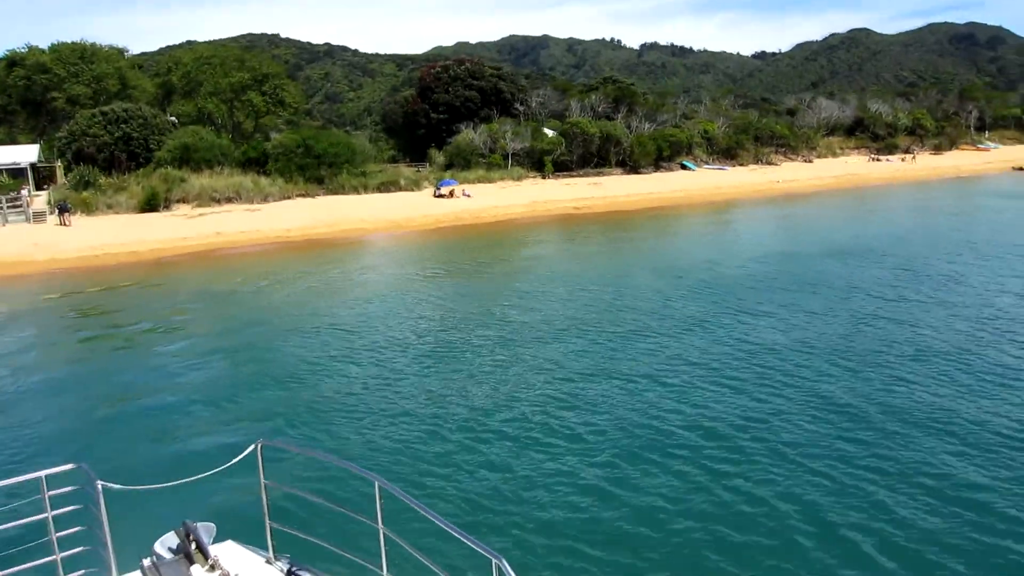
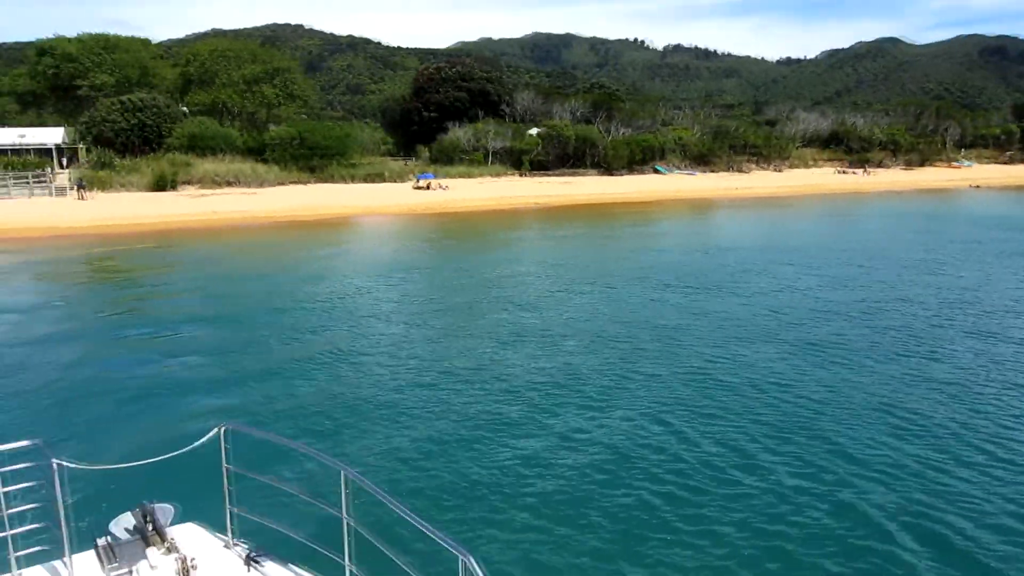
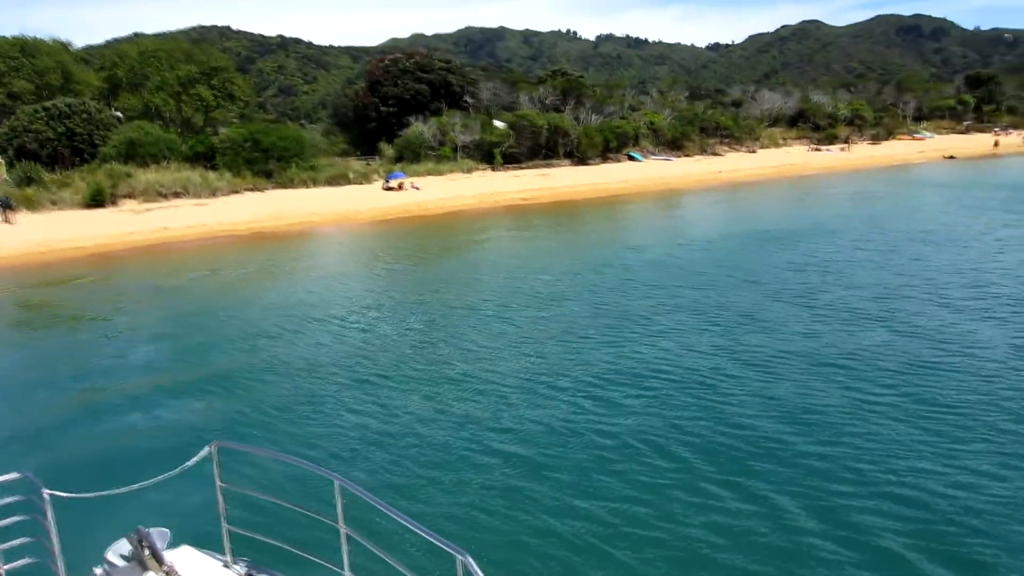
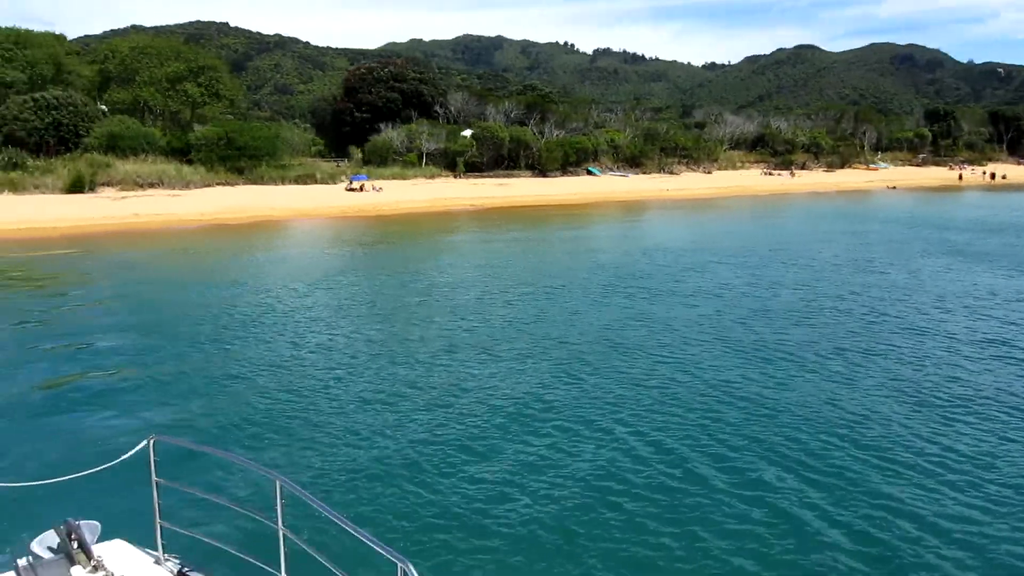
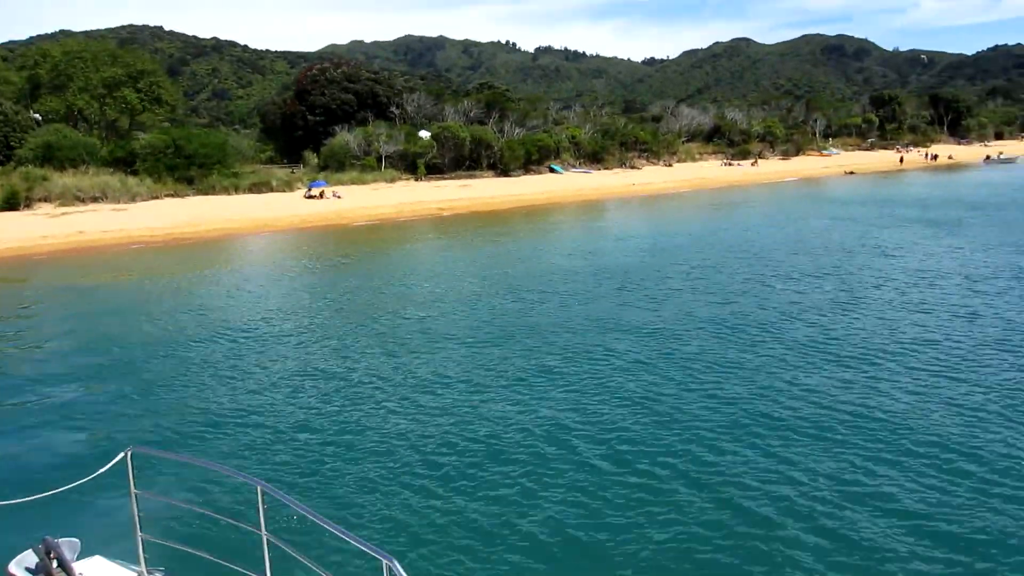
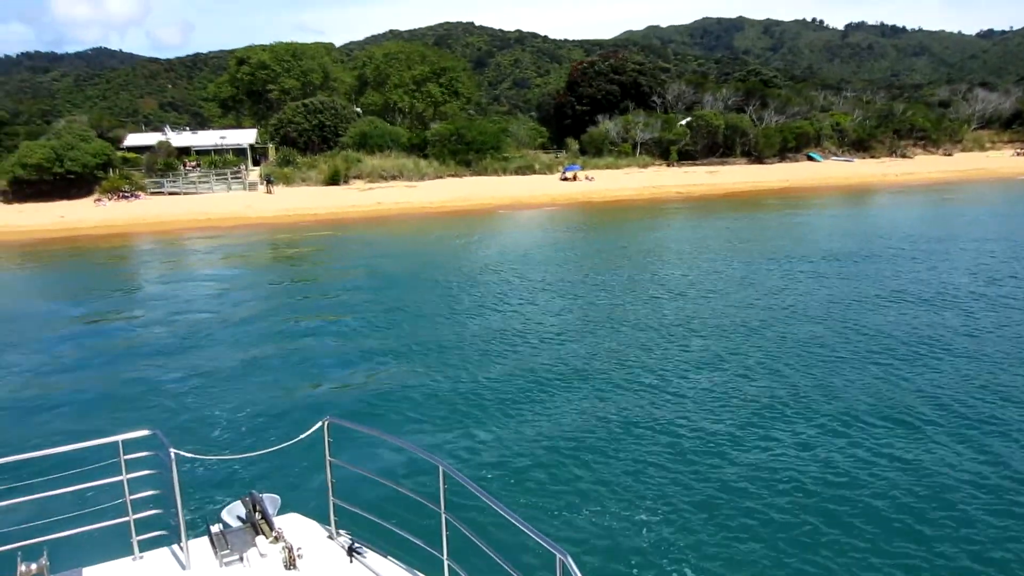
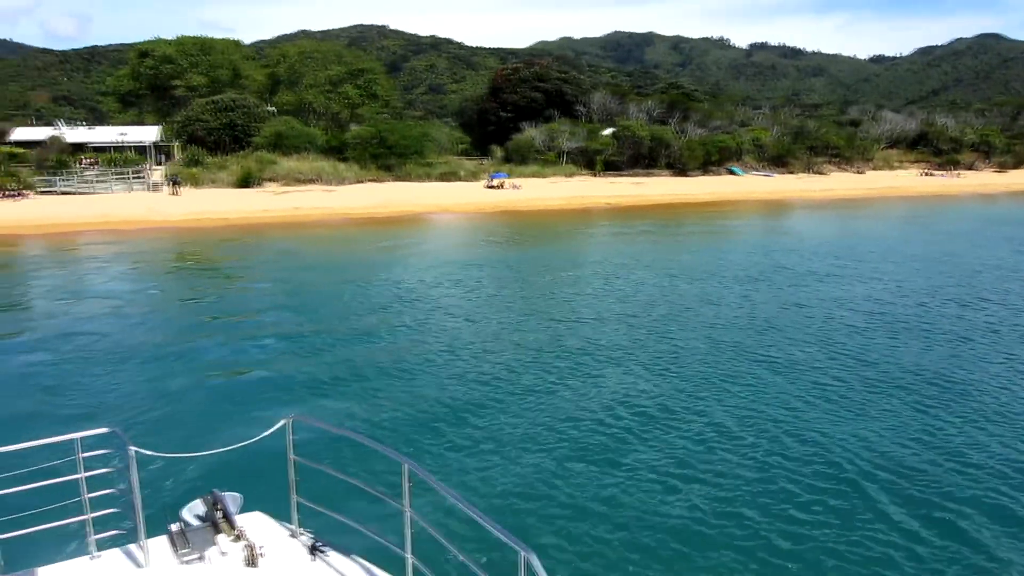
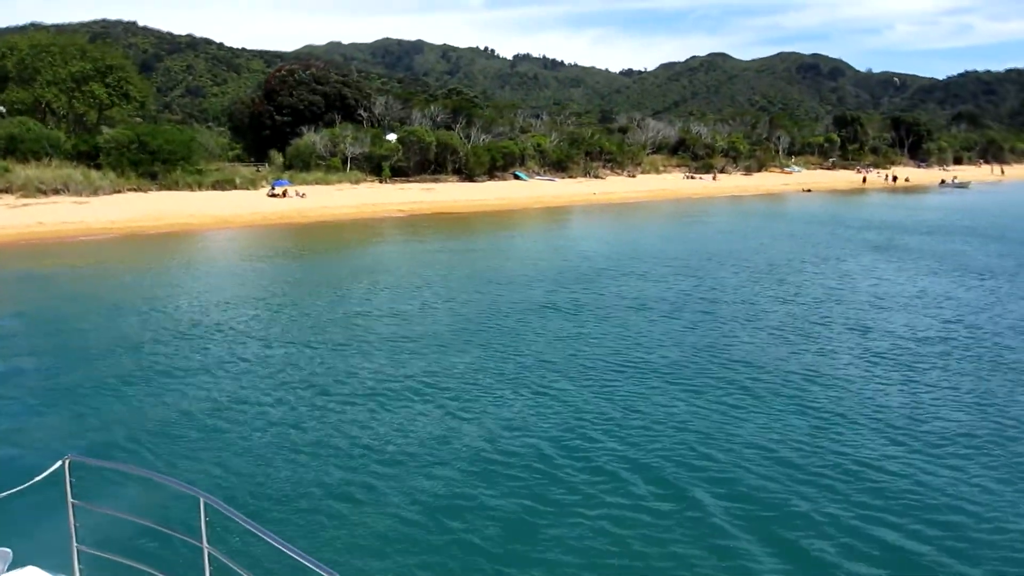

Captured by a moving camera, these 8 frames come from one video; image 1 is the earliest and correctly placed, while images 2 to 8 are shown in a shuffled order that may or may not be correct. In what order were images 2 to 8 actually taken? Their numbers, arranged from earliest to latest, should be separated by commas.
3, 5, 8, 4, 2, 7, 6
